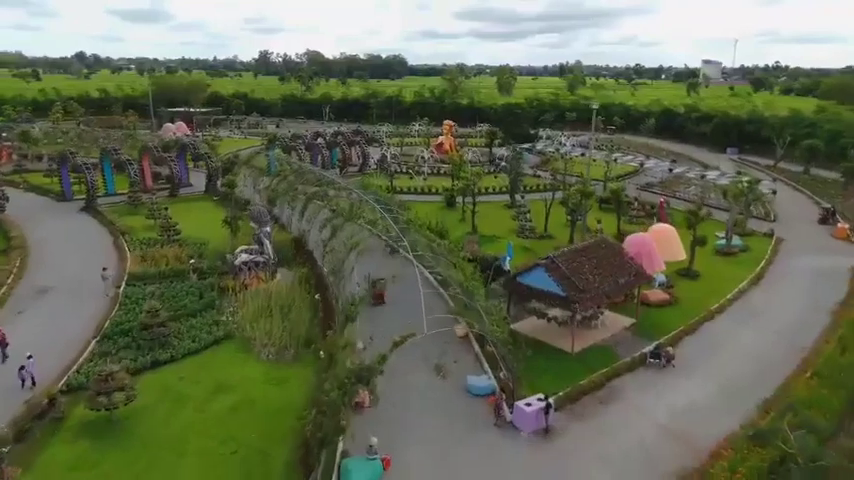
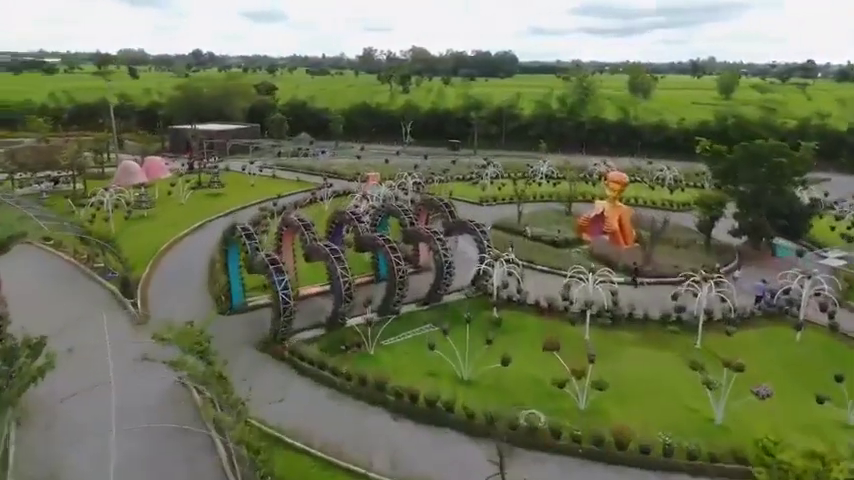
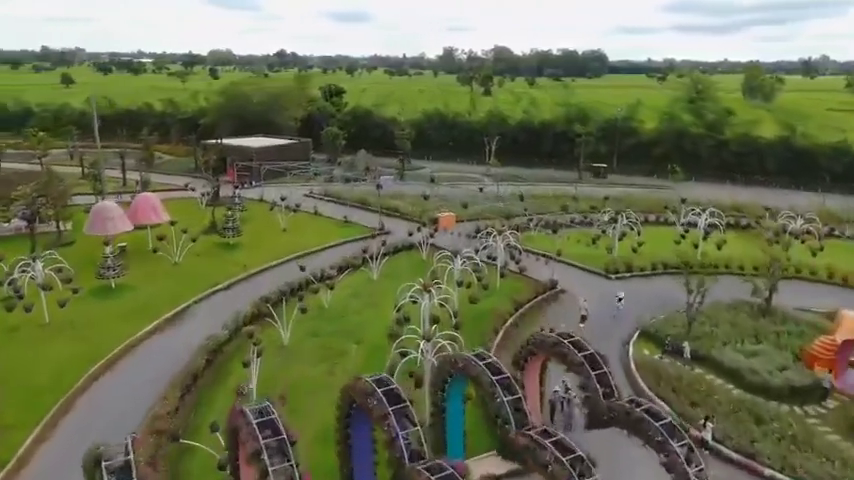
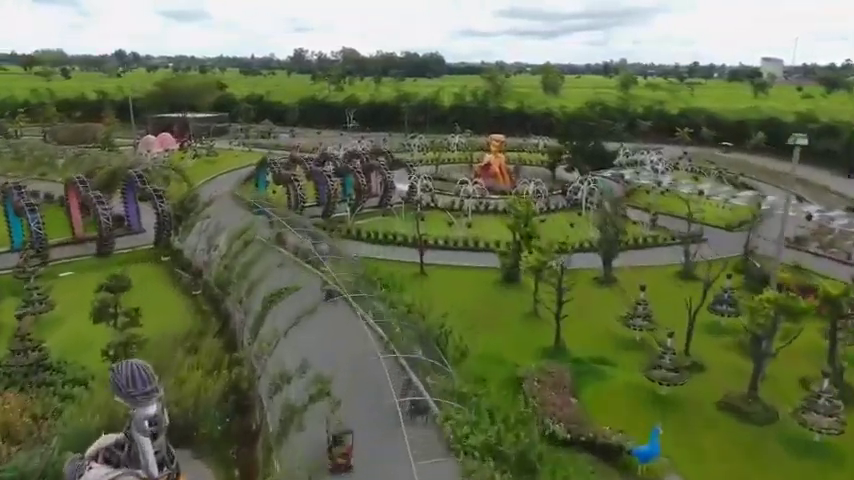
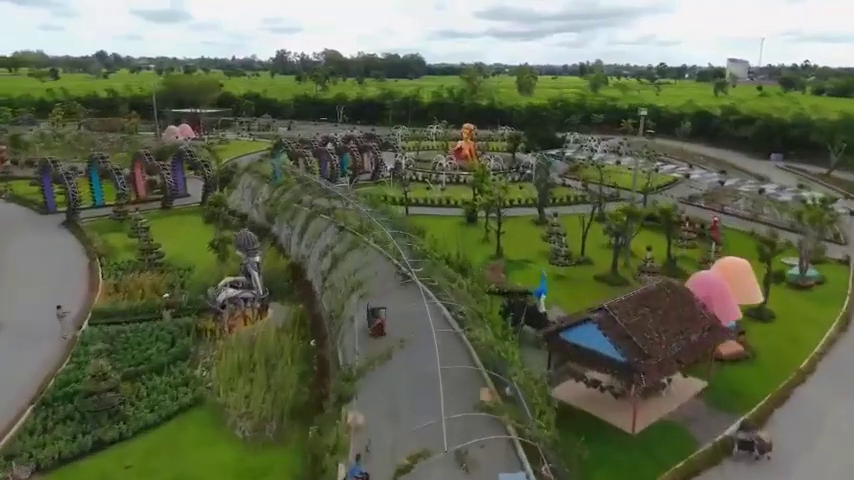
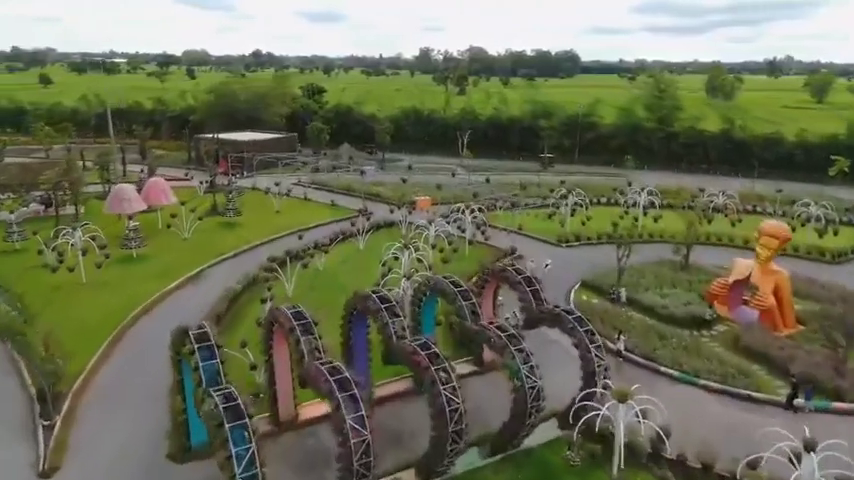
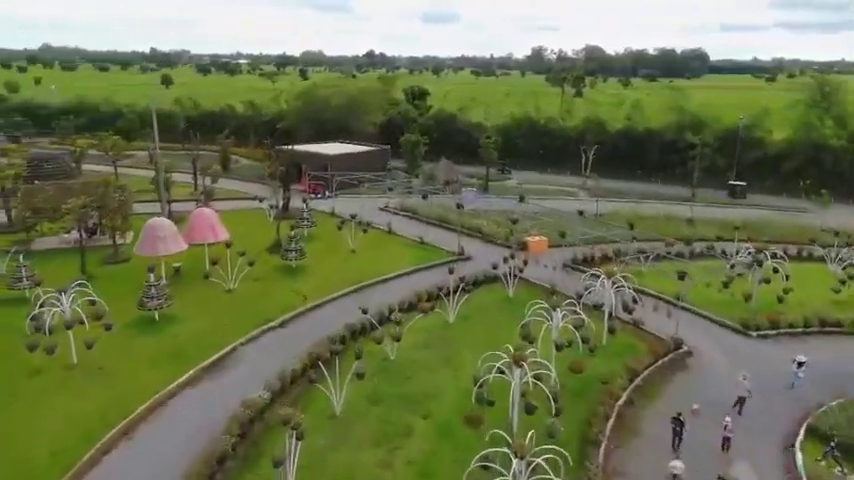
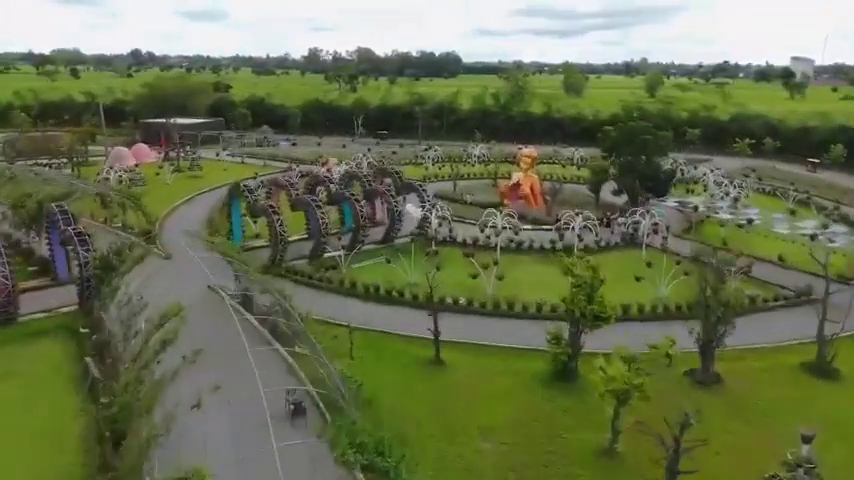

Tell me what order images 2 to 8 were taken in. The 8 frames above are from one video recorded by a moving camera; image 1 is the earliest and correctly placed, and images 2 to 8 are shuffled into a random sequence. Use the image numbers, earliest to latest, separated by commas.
5, 4, 8, 2, 6, 3, 7
